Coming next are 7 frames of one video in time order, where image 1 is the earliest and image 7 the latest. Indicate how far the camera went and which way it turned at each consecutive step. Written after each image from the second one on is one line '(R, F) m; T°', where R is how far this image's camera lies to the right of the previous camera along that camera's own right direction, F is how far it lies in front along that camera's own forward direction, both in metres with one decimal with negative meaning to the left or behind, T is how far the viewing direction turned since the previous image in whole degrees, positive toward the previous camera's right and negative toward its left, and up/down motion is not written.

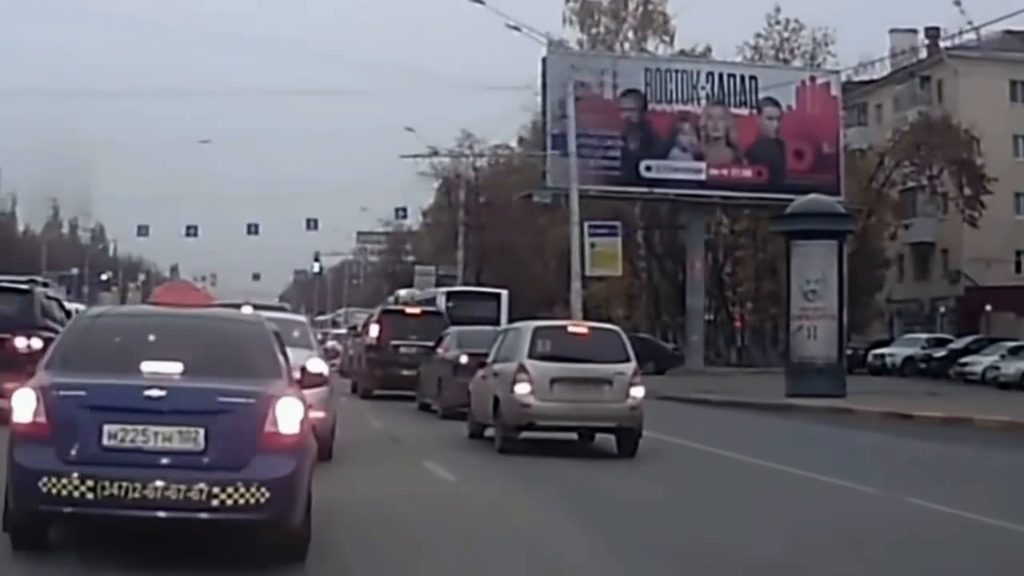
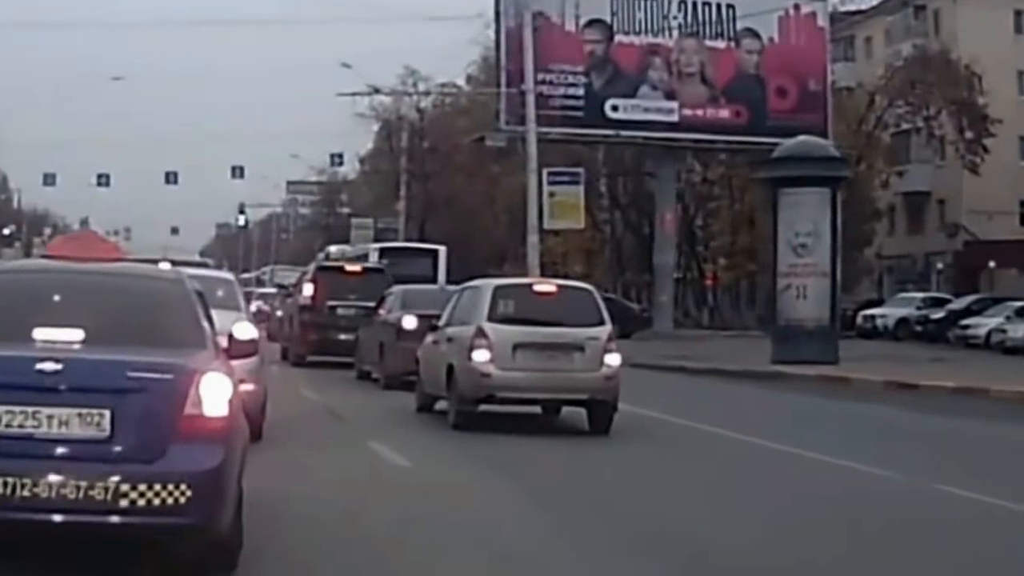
(-0.3, +2.4) m; +2°
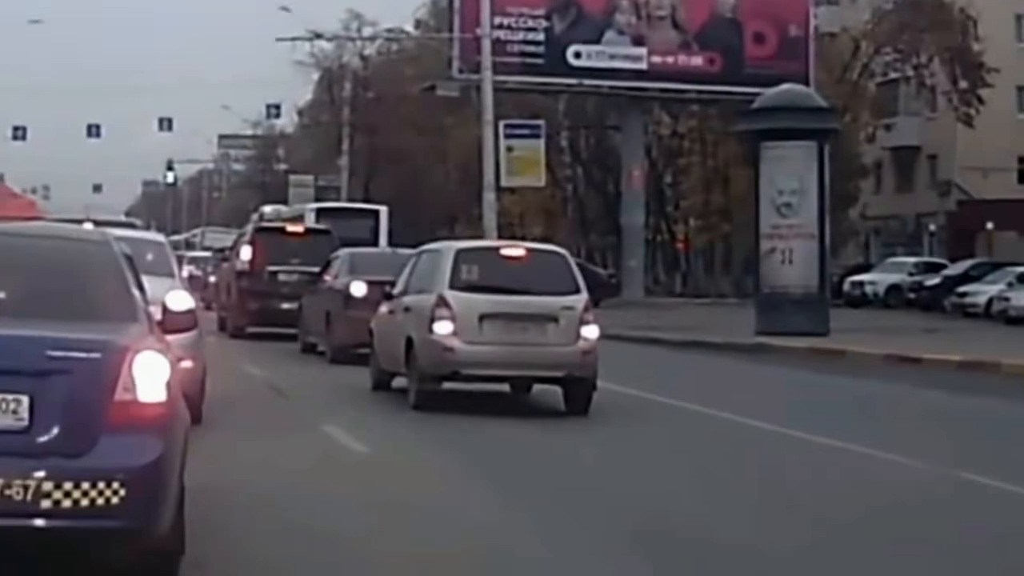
(-0.3, +1.7) m; +2°
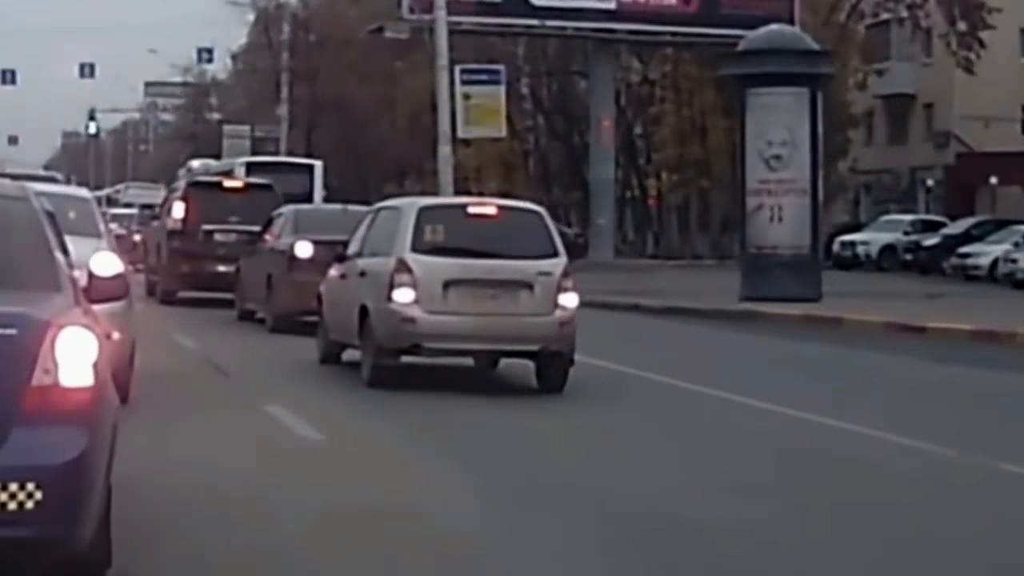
(-0.3, +1.7) m; +2°
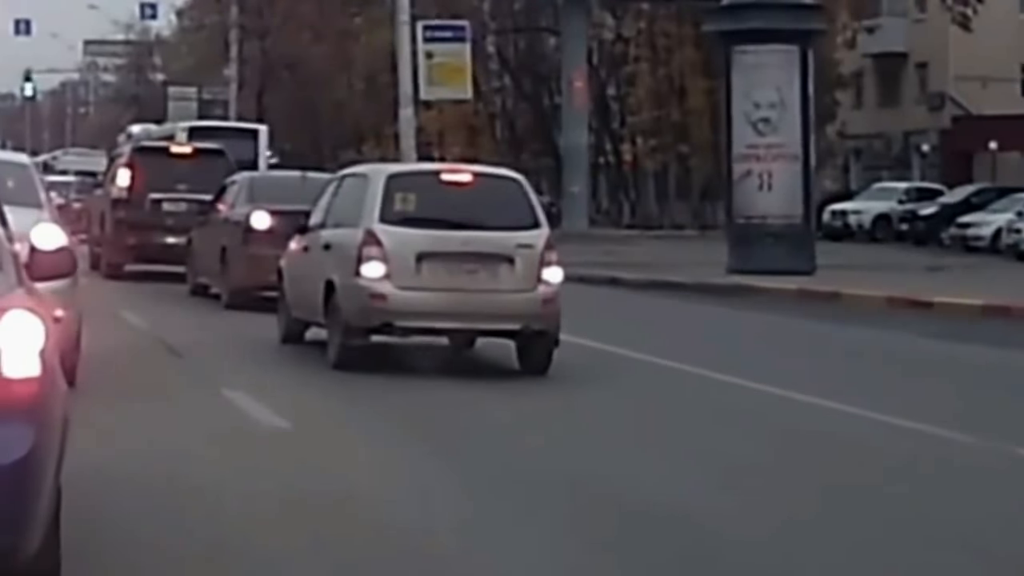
(-0.2, +1.1) m; +2°
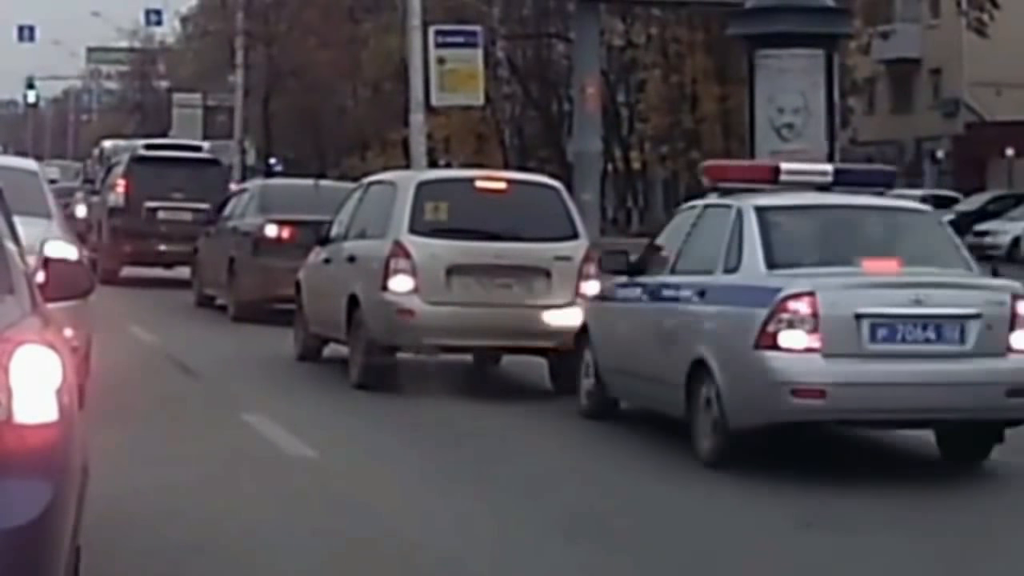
(-0.2, +0.2) m; 0°
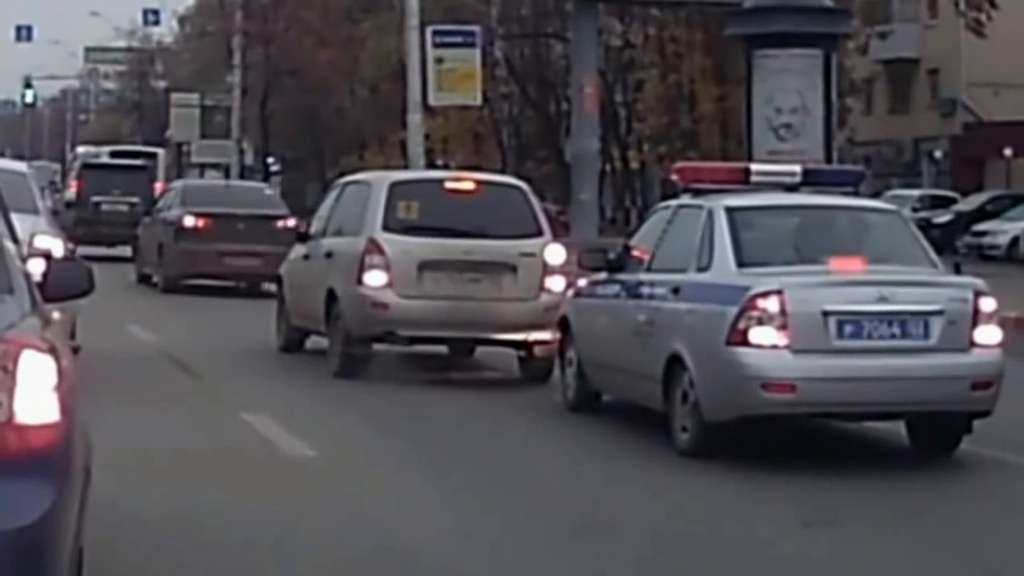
(0.0, 0.0) m; 0°
